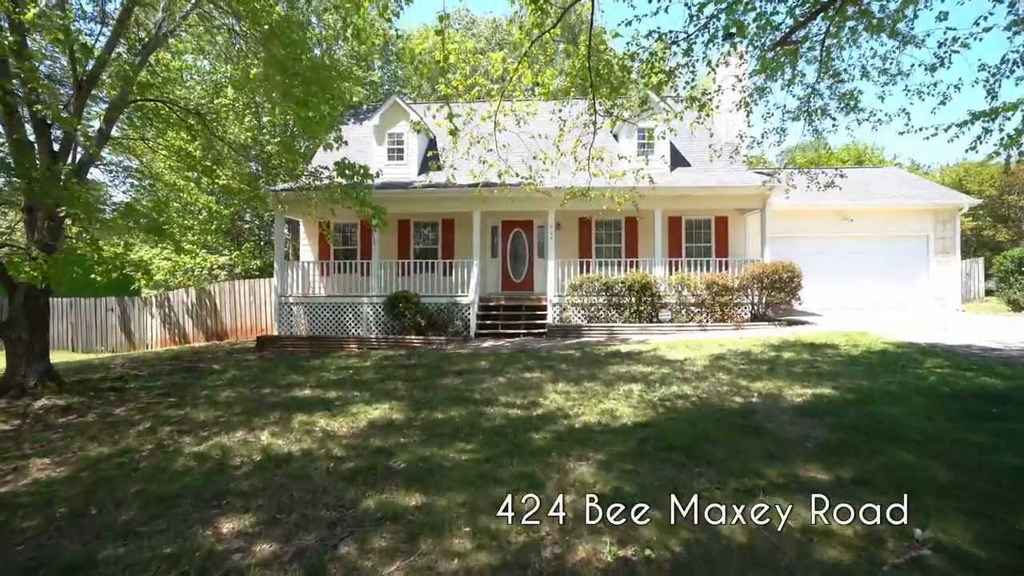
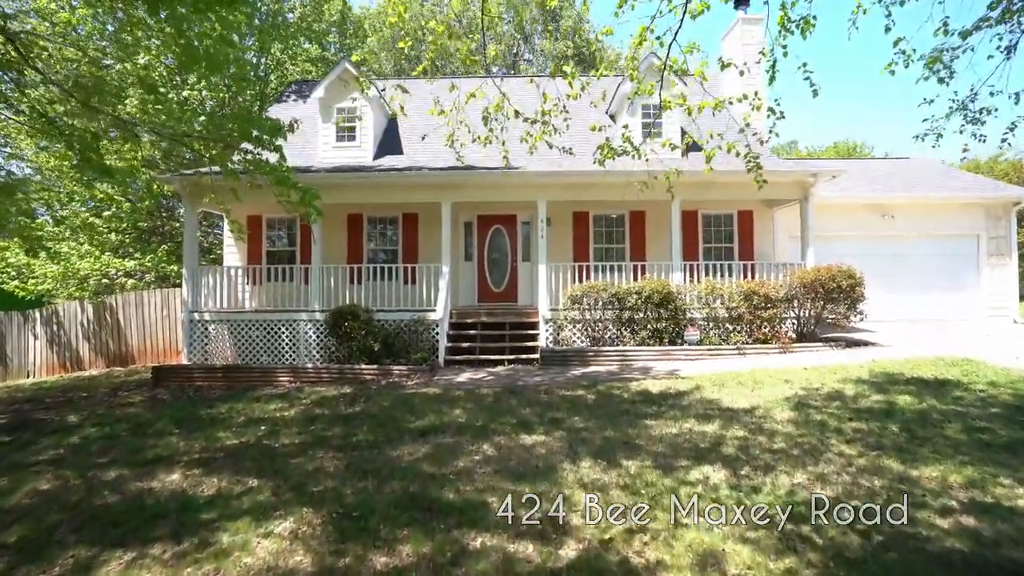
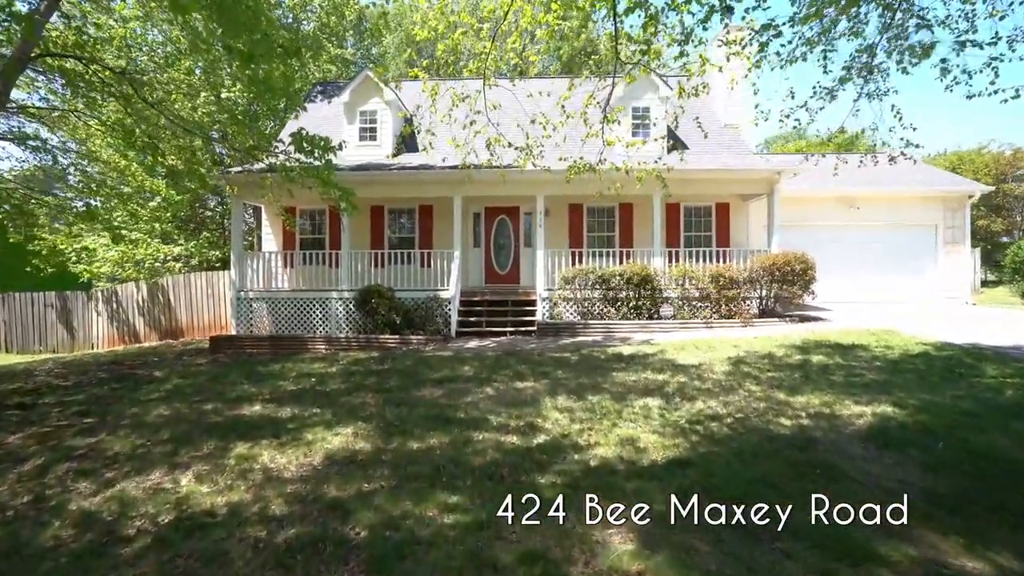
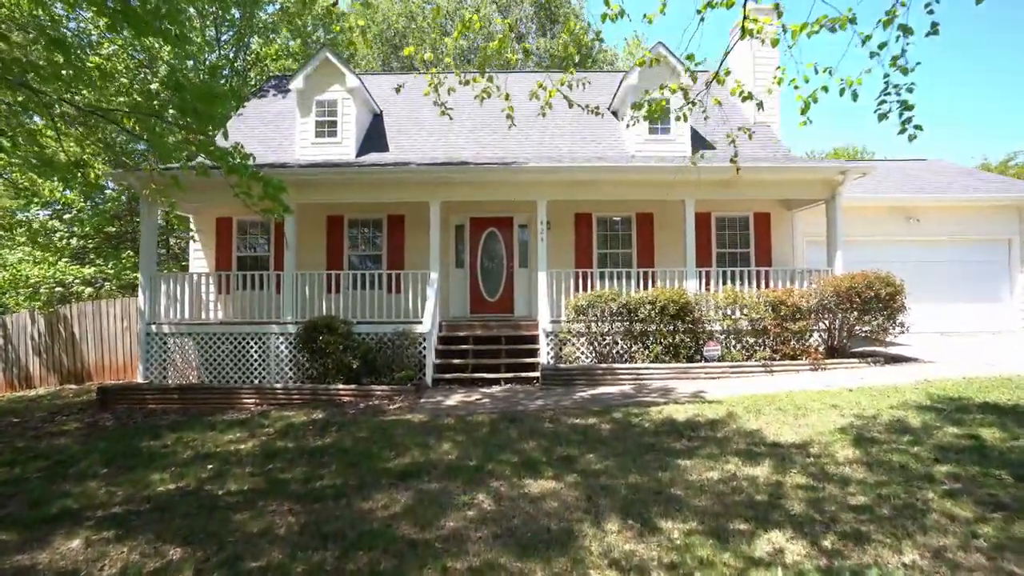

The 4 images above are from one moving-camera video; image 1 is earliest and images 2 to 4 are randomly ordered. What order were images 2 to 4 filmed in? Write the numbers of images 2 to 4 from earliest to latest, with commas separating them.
3, 2, 4
